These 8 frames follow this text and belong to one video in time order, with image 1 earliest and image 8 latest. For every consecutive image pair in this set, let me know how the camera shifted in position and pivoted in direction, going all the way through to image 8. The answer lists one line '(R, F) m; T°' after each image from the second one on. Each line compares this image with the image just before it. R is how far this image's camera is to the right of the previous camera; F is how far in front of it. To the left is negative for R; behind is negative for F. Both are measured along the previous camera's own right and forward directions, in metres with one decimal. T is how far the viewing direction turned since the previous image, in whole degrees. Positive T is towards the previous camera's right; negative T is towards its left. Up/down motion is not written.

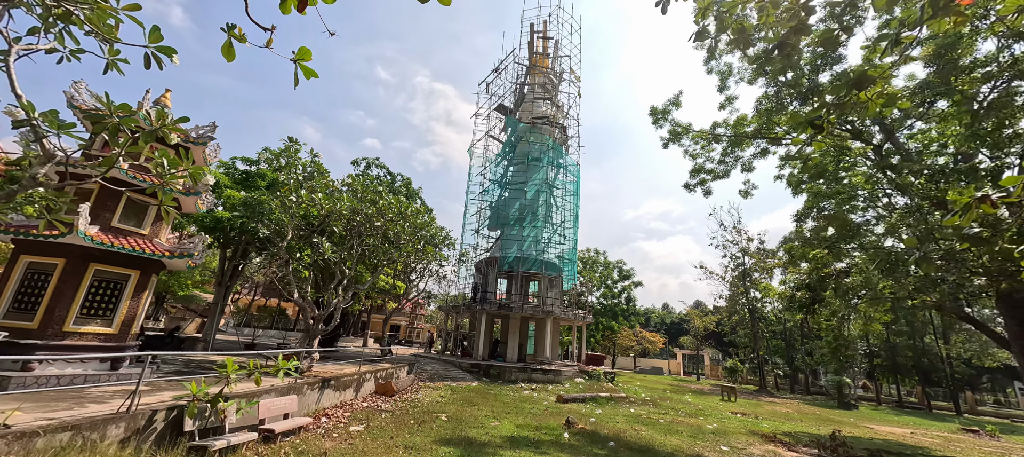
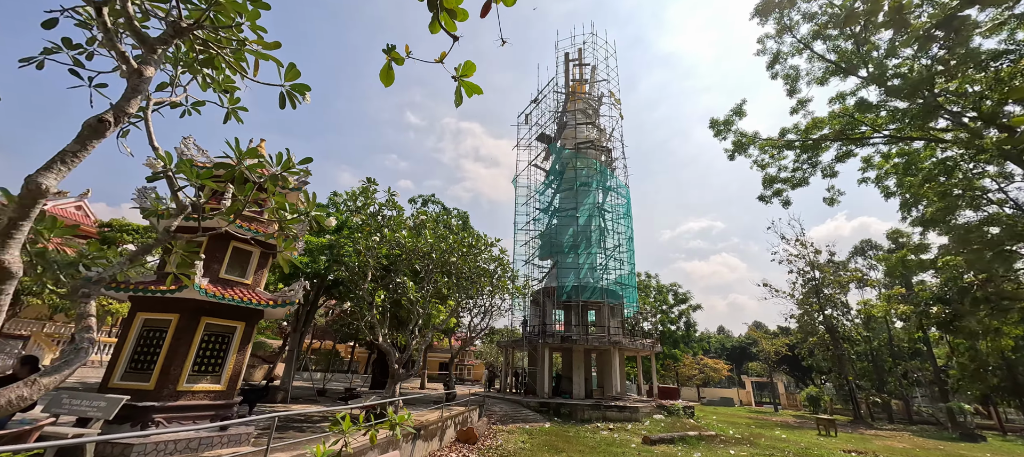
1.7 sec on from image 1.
(-1.3, +0.5) m; -5°
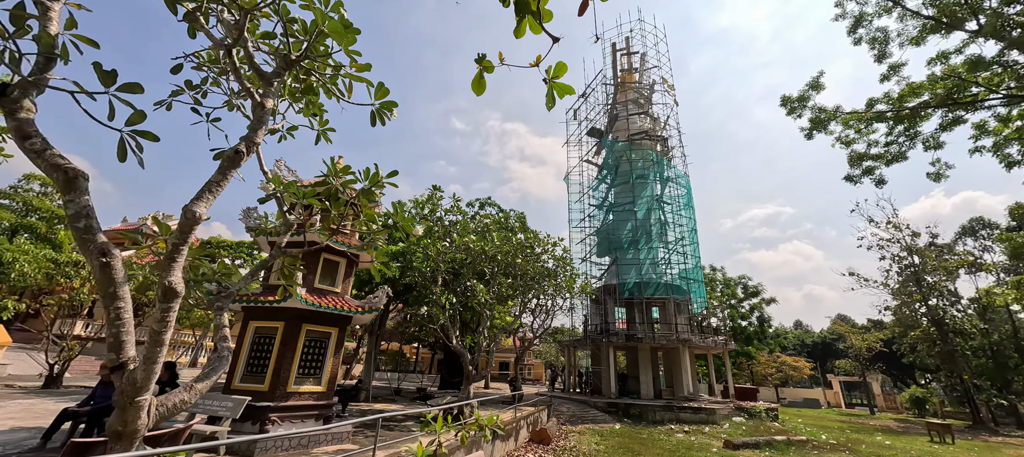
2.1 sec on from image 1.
(-0.4, 0.0) m; -7°
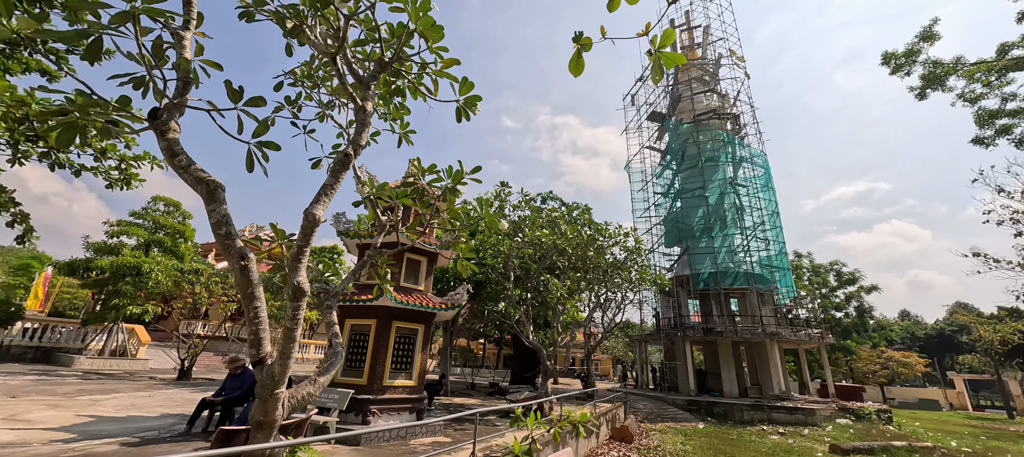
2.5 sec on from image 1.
(-0.4, +0.1) m; -8°
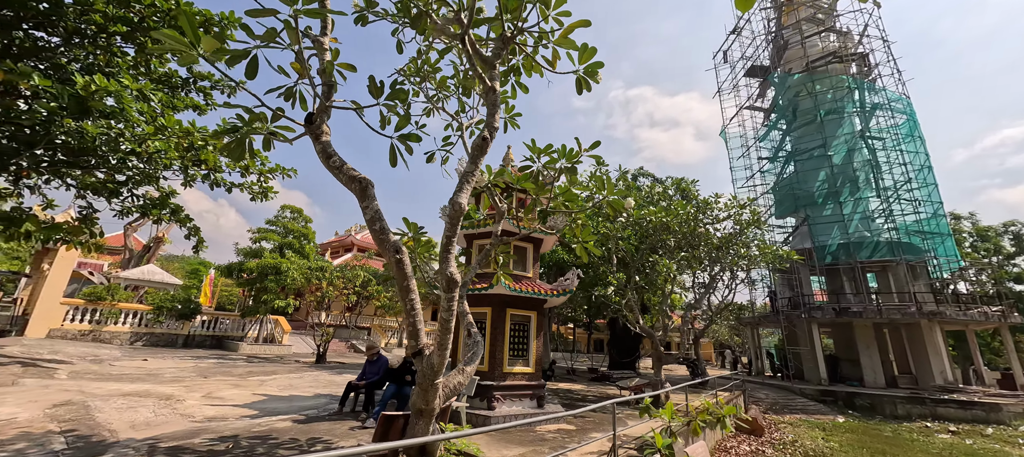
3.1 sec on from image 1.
(-0.5, +0.2) m; -12°
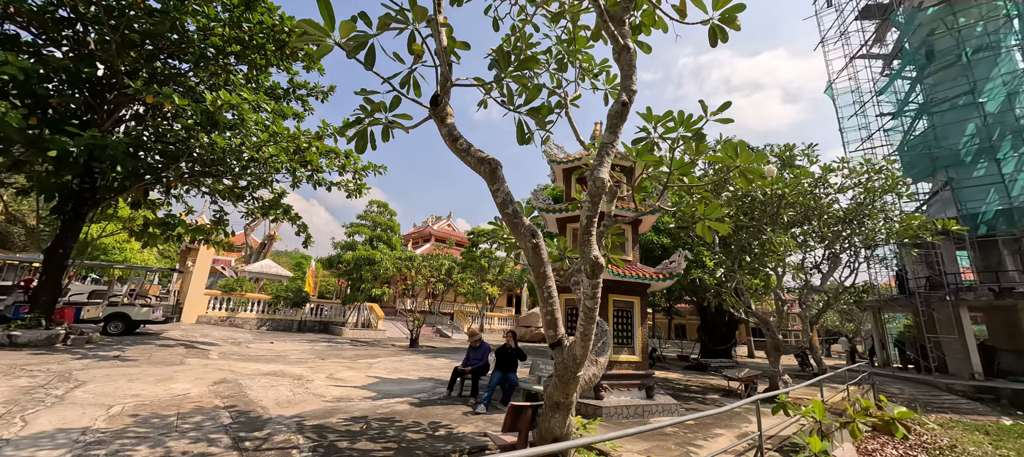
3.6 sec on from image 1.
(-0.5, +0.2) m; -10°
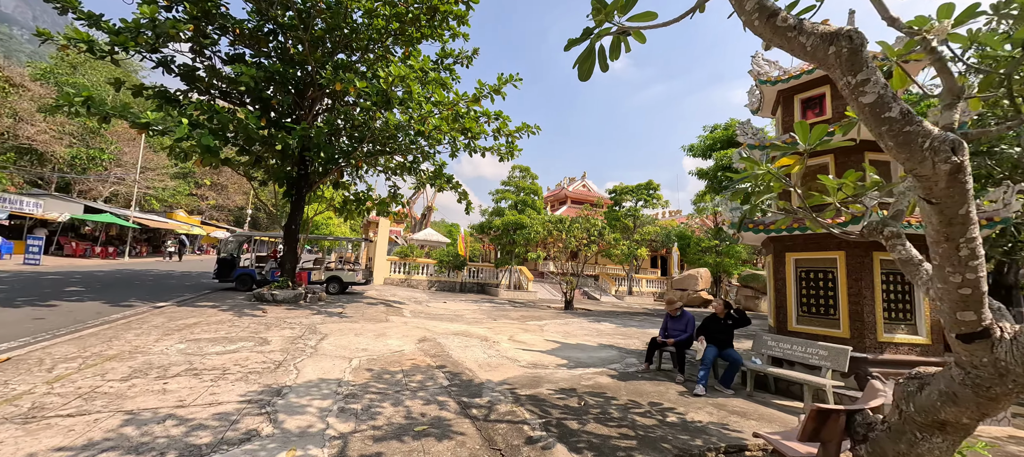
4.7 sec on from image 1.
(-1.0, +0.6) m; -19°
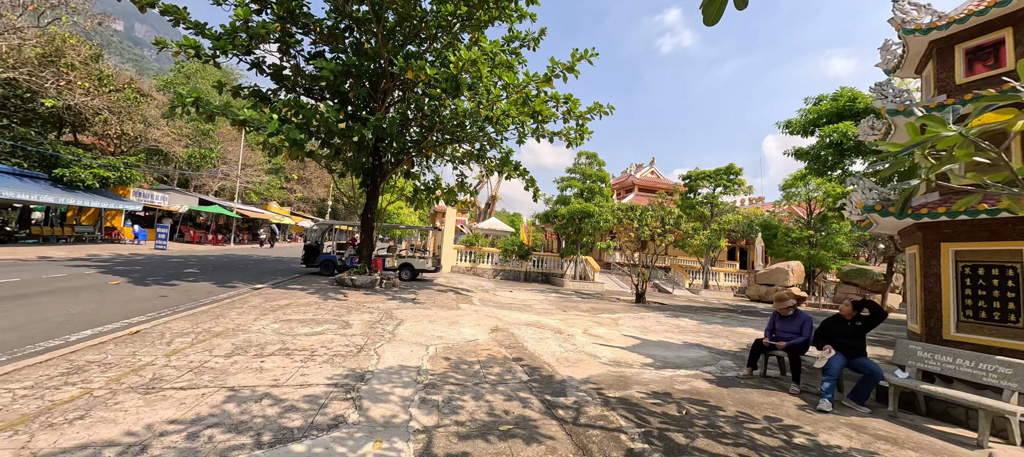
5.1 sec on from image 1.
(-0.2, +0.3) m; -9°
